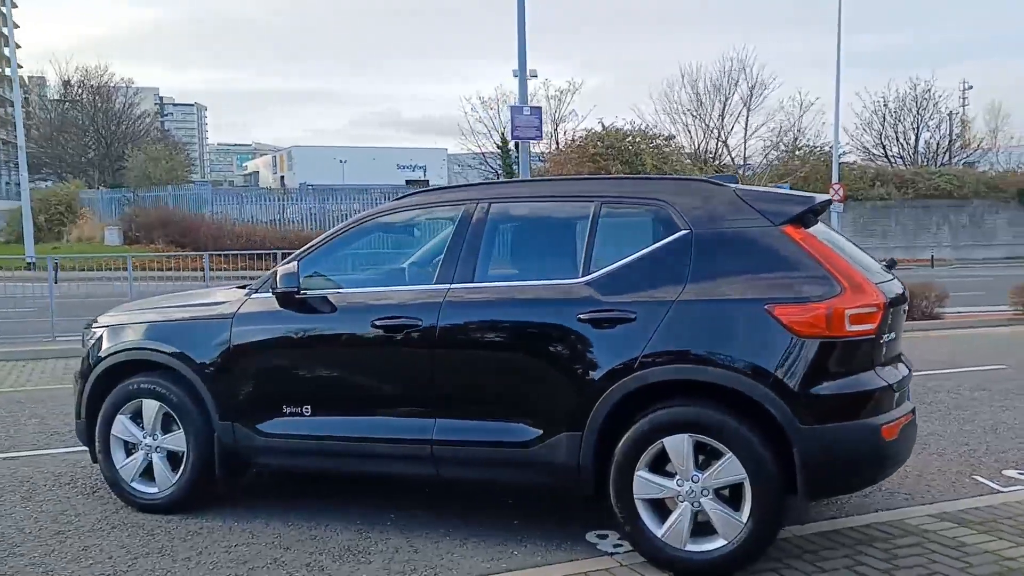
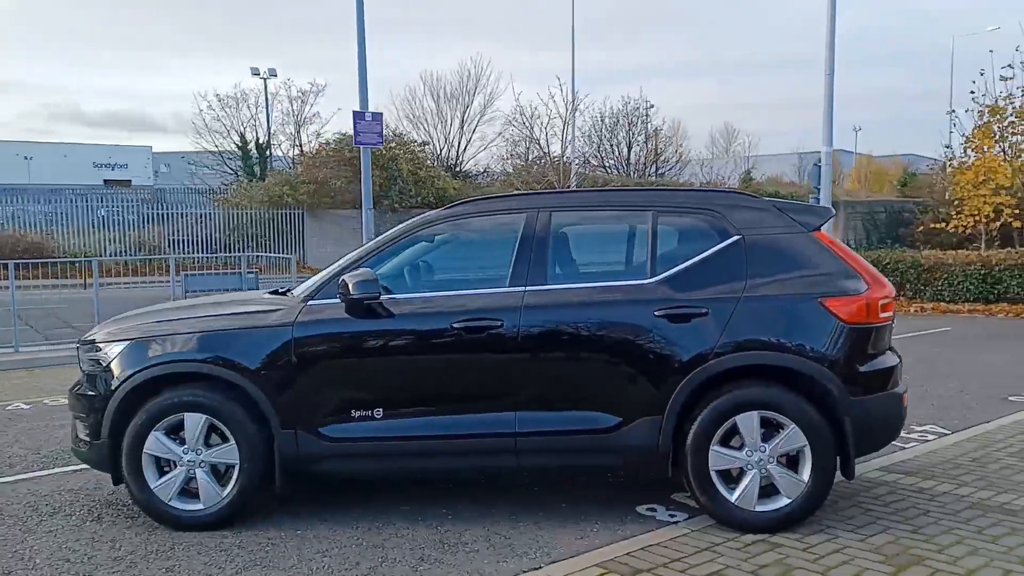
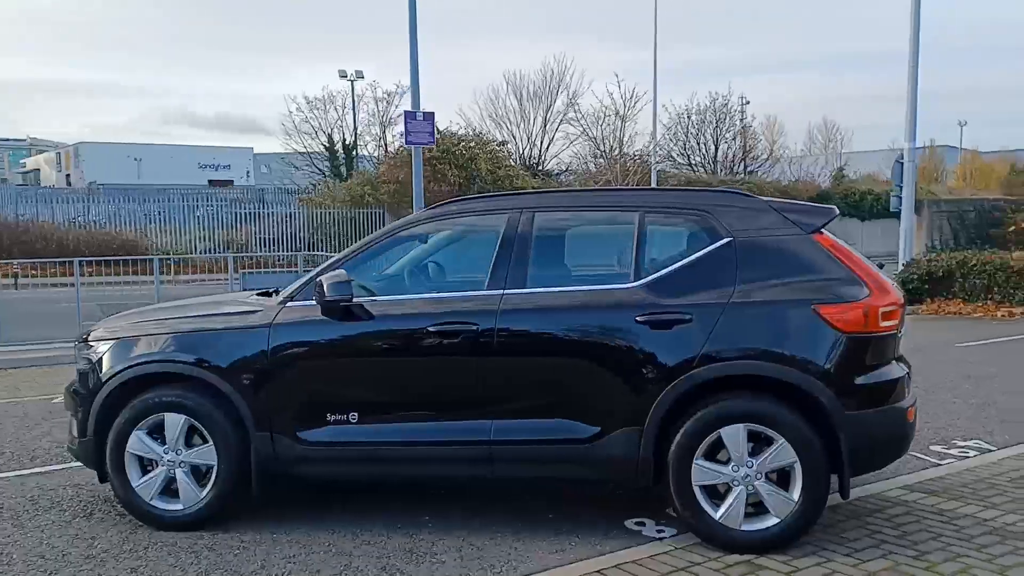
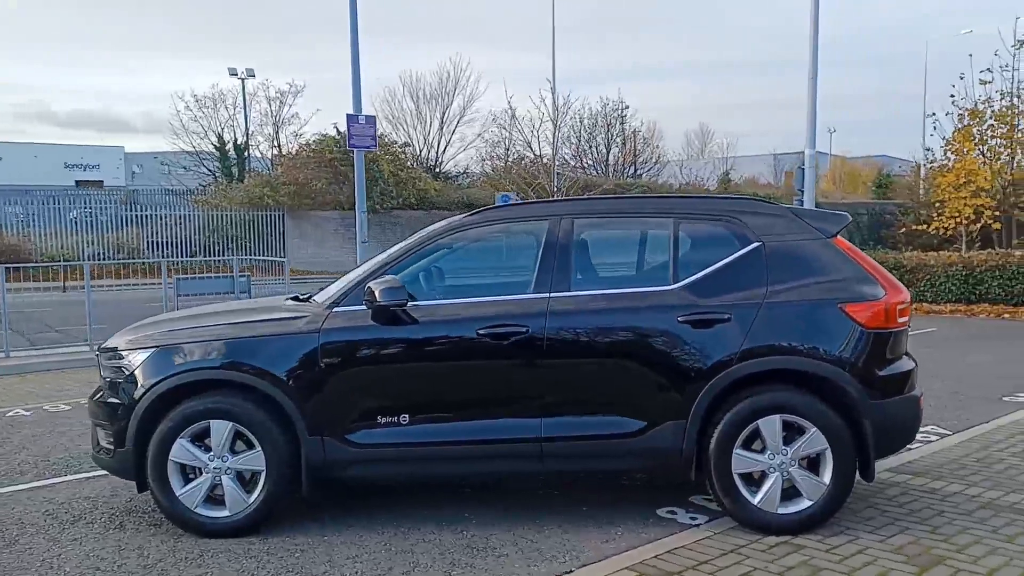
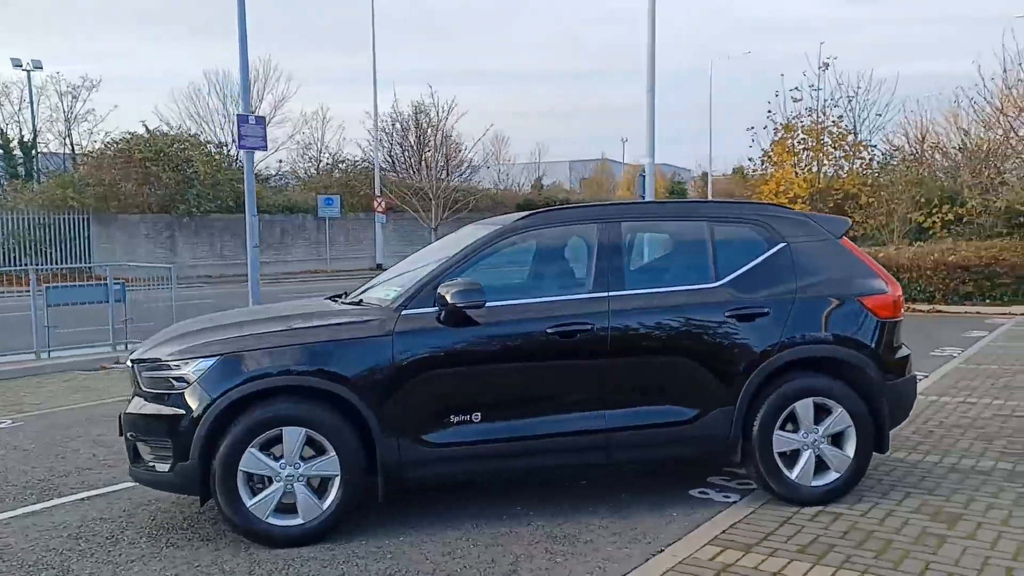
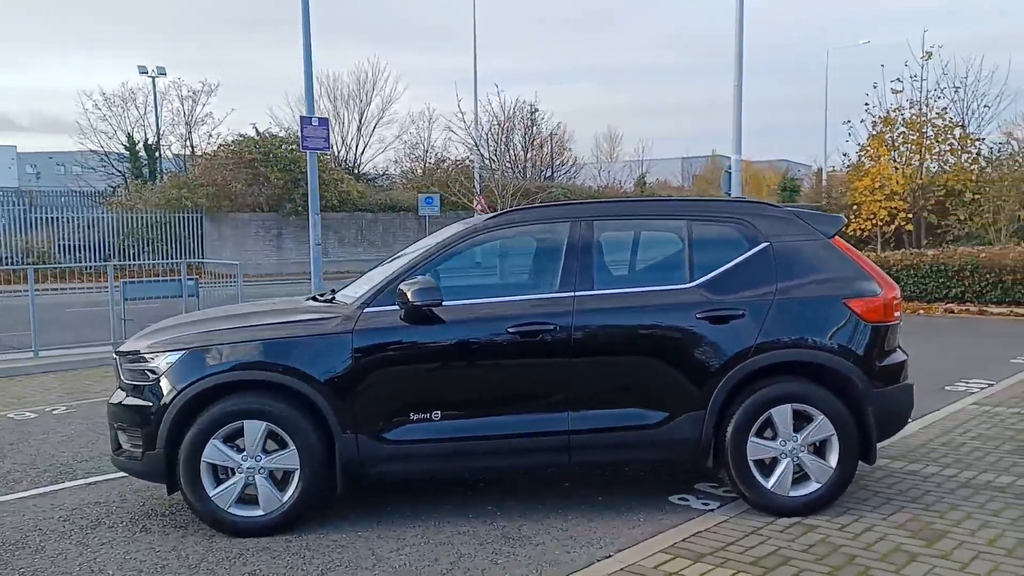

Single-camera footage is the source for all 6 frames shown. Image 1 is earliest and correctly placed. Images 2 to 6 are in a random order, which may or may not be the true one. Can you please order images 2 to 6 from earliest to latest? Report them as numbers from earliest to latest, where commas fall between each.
3, 2, 4, 6, 5
